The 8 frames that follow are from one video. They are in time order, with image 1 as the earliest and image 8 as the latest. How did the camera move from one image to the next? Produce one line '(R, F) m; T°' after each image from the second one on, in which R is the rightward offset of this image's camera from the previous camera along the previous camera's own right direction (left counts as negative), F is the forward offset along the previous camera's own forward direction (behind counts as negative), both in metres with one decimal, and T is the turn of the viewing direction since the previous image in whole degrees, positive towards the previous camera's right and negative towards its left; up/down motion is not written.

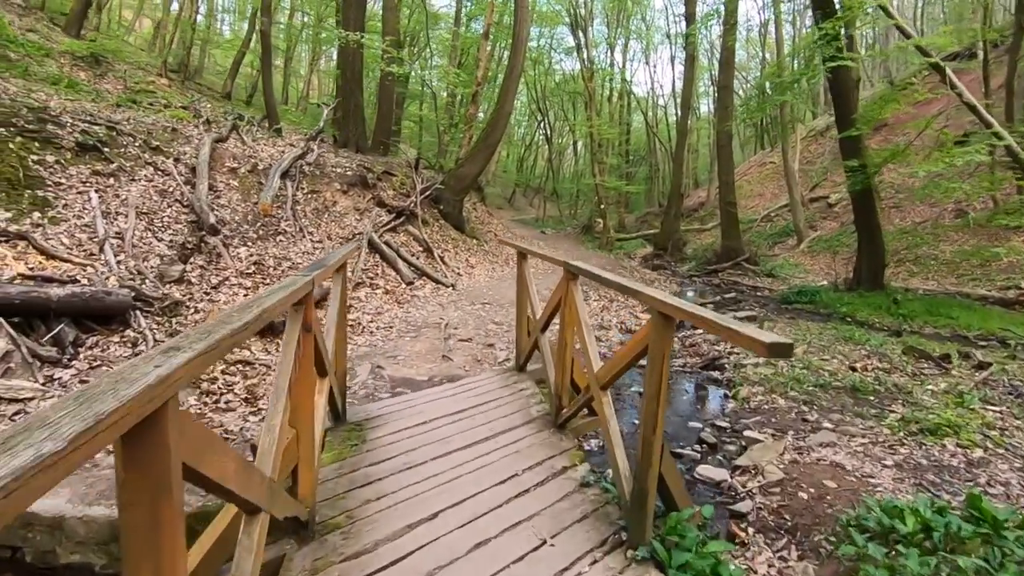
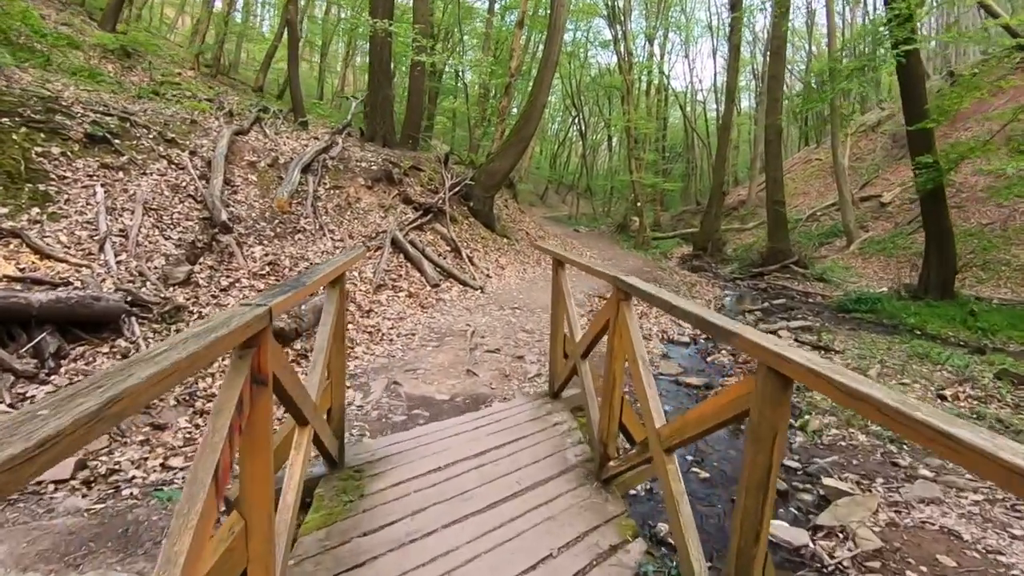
(0.0, +0.7) m; -3°
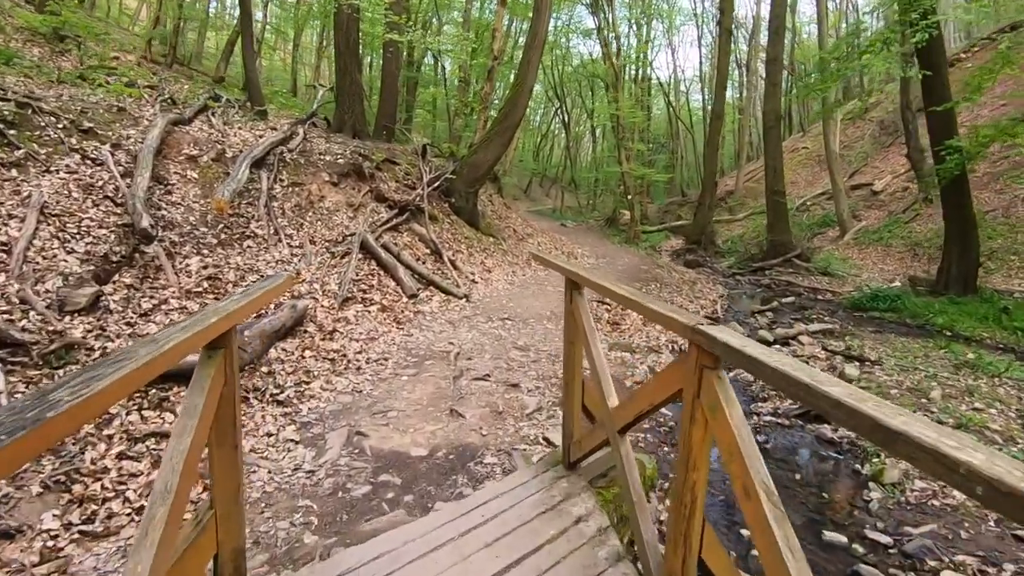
(-0.1, +1.2) m; +2°
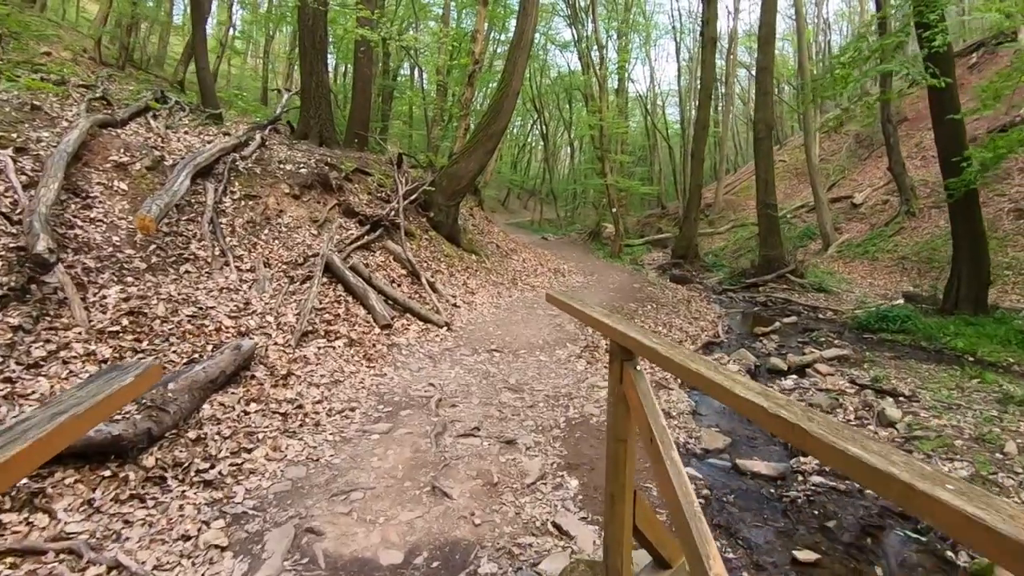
(-0.1, +1.0) m; +2°
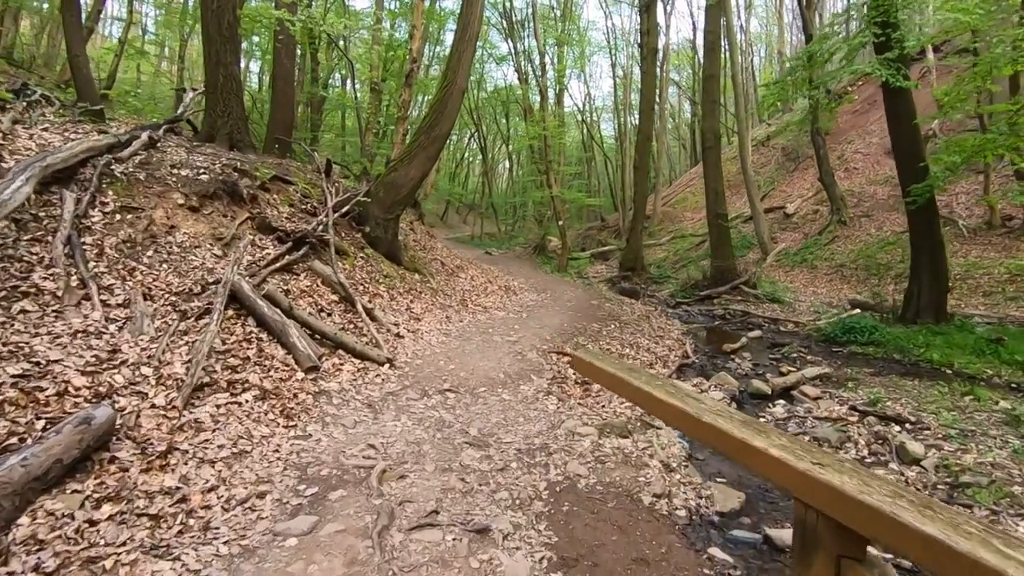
(-0.2, +1.2) m; +6°
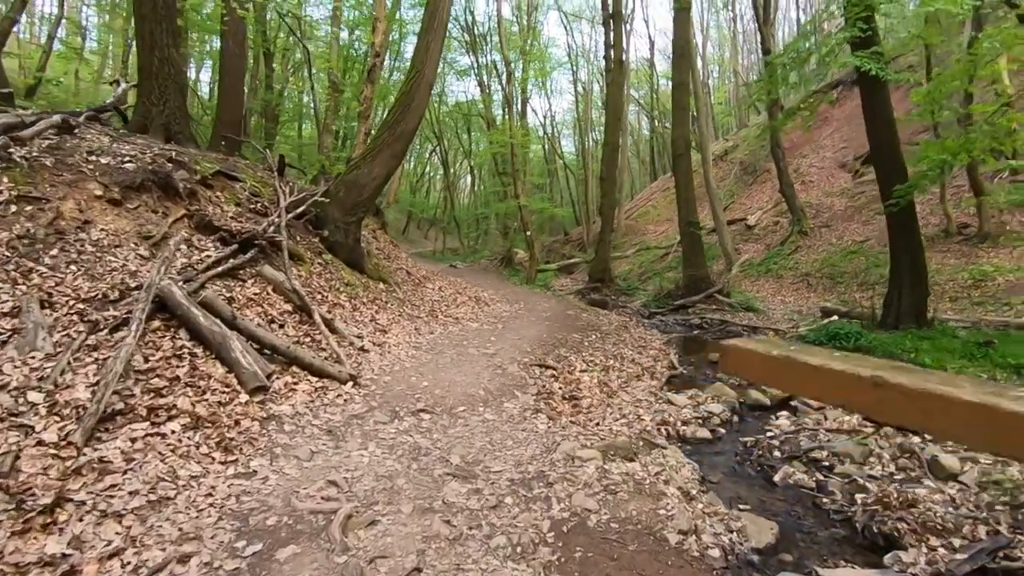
(-0.2, +0.8) m; +4°
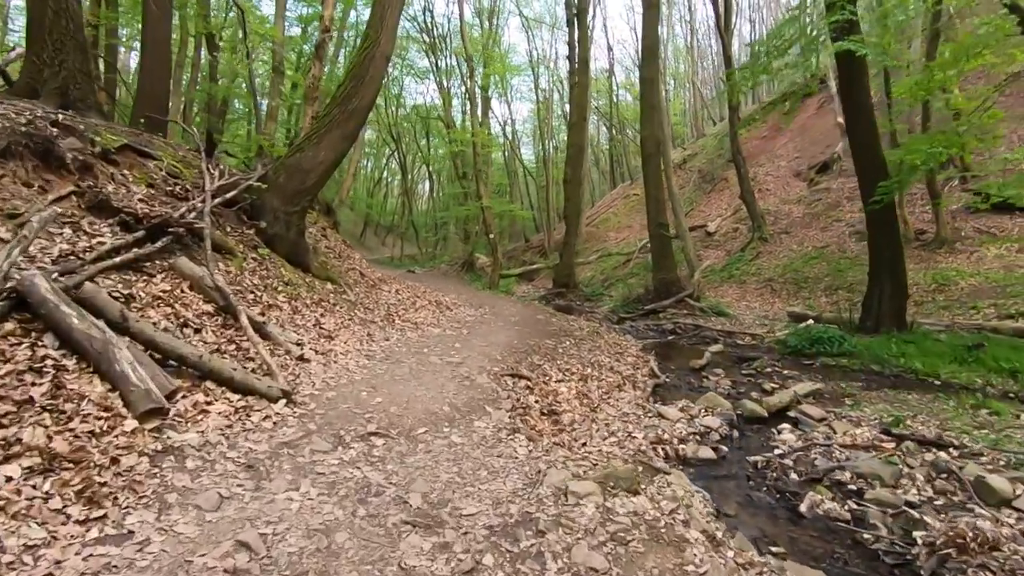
(-0.1, +0.9) m; +4°
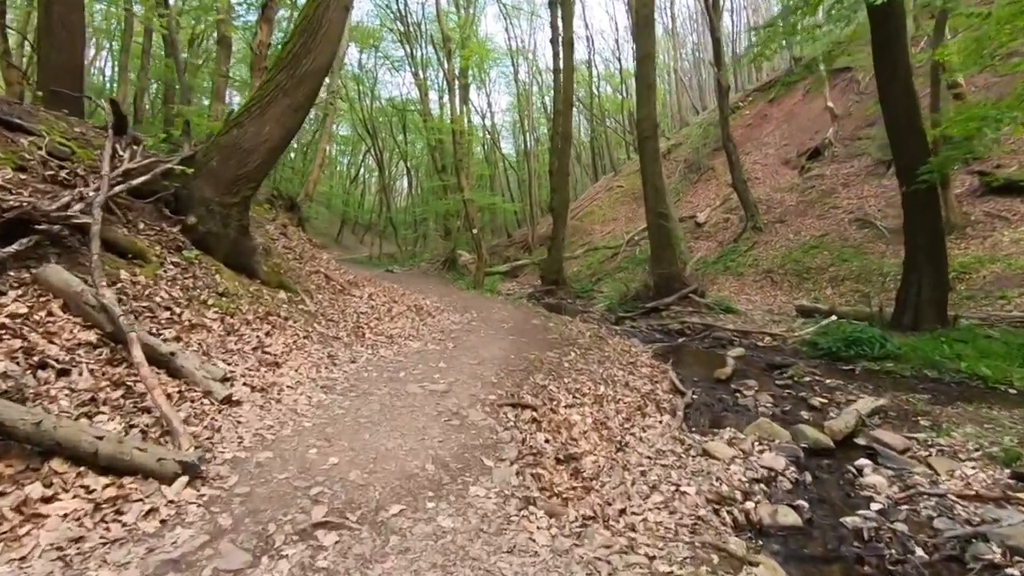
(-0.2, +1.4) m; +2°
